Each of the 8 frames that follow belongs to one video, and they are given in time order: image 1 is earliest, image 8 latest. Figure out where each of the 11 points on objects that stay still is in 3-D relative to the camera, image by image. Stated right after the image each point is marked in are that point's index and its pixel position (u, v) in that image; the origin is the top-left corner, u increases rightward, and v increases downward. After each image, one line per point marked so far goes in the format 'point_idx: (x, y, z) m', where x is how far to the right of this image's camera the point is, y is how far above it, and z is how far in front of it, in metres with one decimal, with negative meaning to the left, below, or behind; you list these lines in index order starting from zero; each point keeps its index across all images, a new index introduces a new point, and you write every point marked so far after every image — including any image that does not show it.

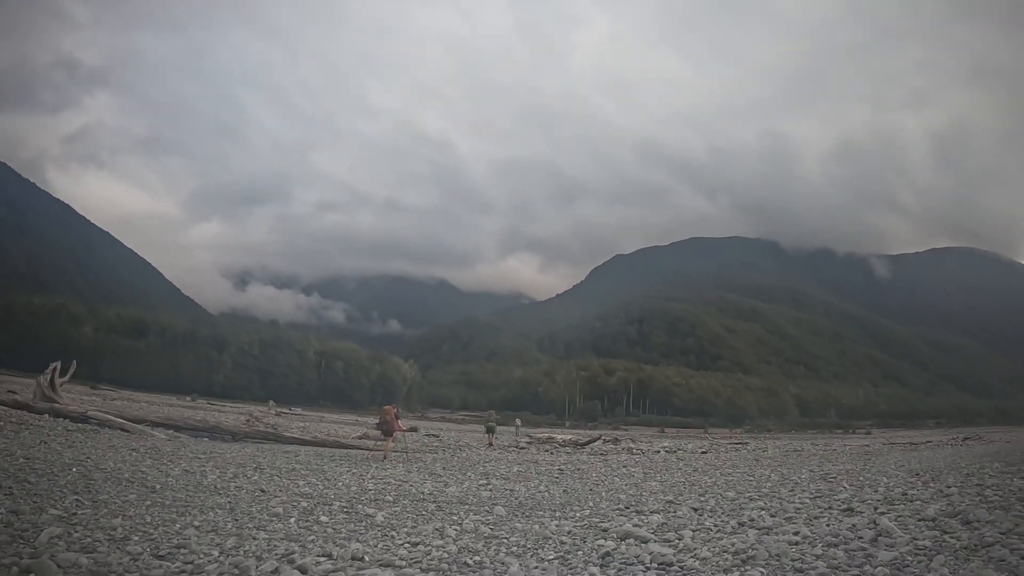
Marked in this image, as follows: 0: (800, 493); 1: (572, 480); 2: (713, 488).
0: (+6.8, -5.2, +14.7) m
1: (+1.6, -5.4, +17.3) m
2: (+5.3, -5.4, +16.1) m
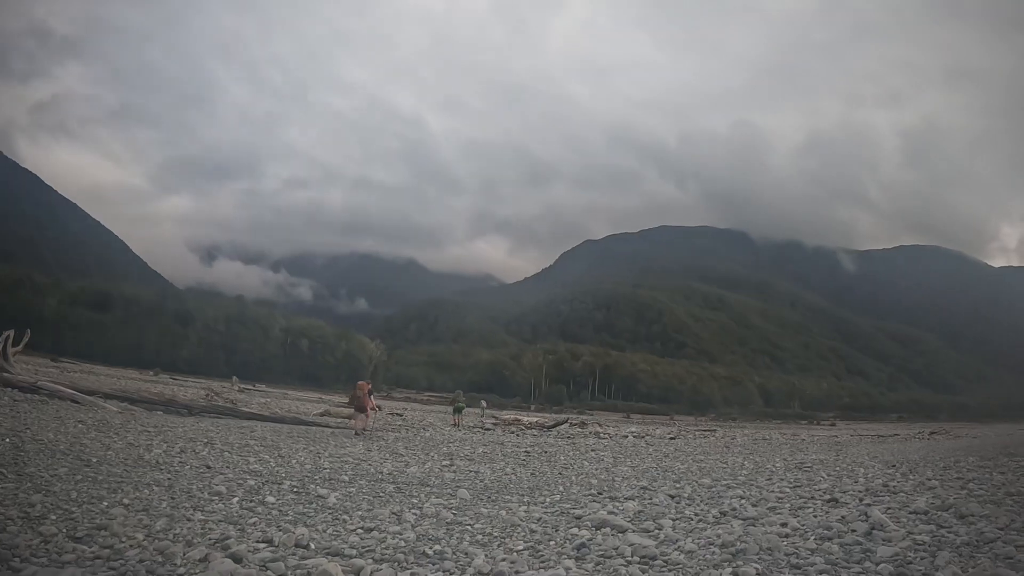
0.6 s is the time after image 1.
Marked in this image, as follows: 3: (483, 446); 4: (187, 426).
0: (+6.1, -4.7, +14.3) m
1: (+0.7, -4.7, +16.6) m
2: (+4.4, -4.8, +15.6) m
3: (-1.0, -5.1, +19.8) m
4: (-9.7, -4.1, +18.5) m
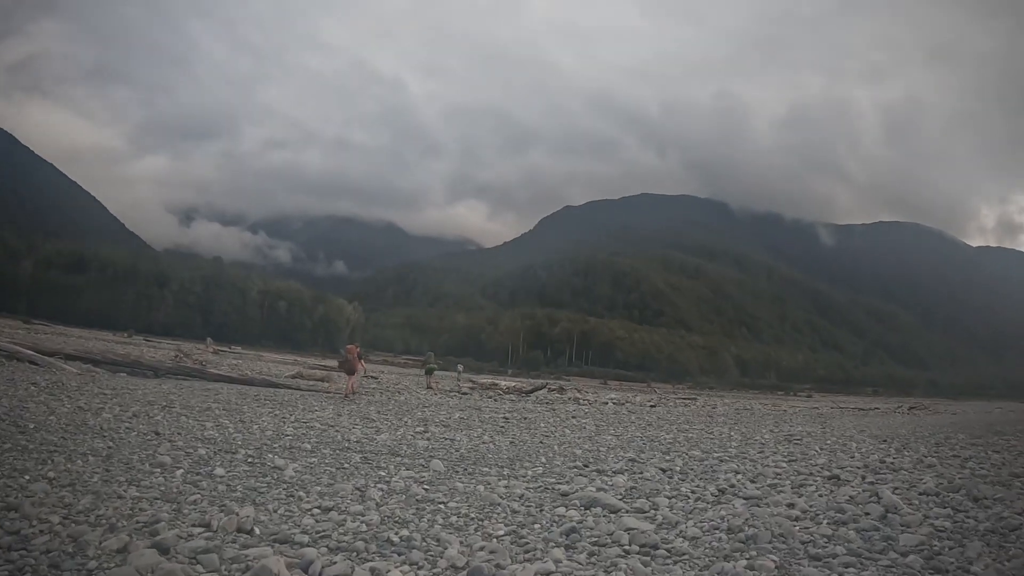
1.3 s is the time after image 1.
0: (+5.6, -3.9, +13.7) m
1: (+0.2, -3.7, +15.9) m
2: (+3.9, -3.9, +15.0) m
3: (-1.6, -3.8, +19.0) m
4: (-10.3, -2.8, +17.4) m
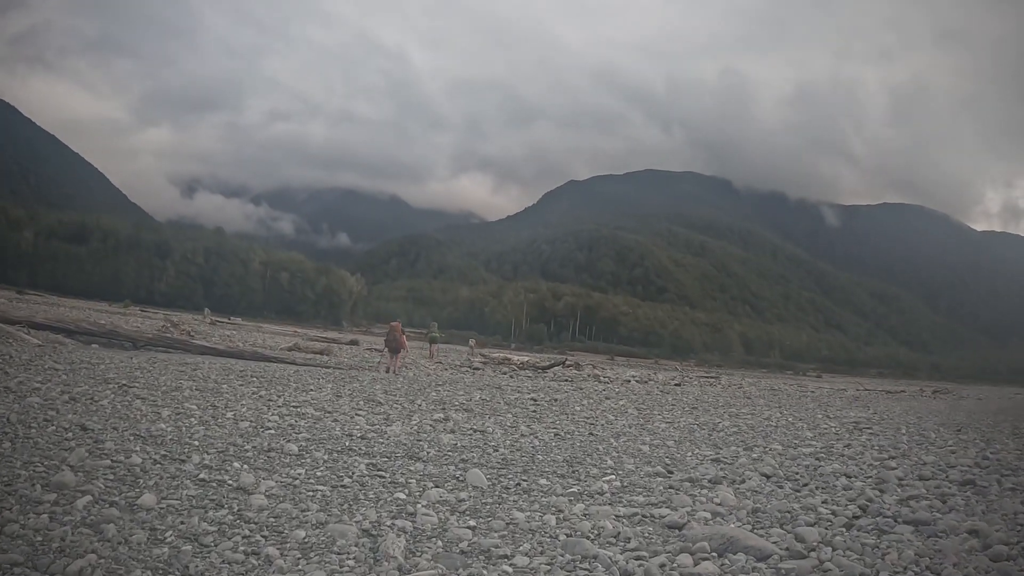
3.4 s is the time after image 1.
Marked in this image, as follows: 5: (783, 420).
0: (+6.4, -3.1, +10.9) m
1: (+1.0, -2.8, +13.1) m
2: (+4.7, -3.1, +12.2) m
3: (-0.8, -2.8, +16.2) m
4: (-9.5, -1.7, +14.7) m
5: (+8.2, -3.8, +18.6) m
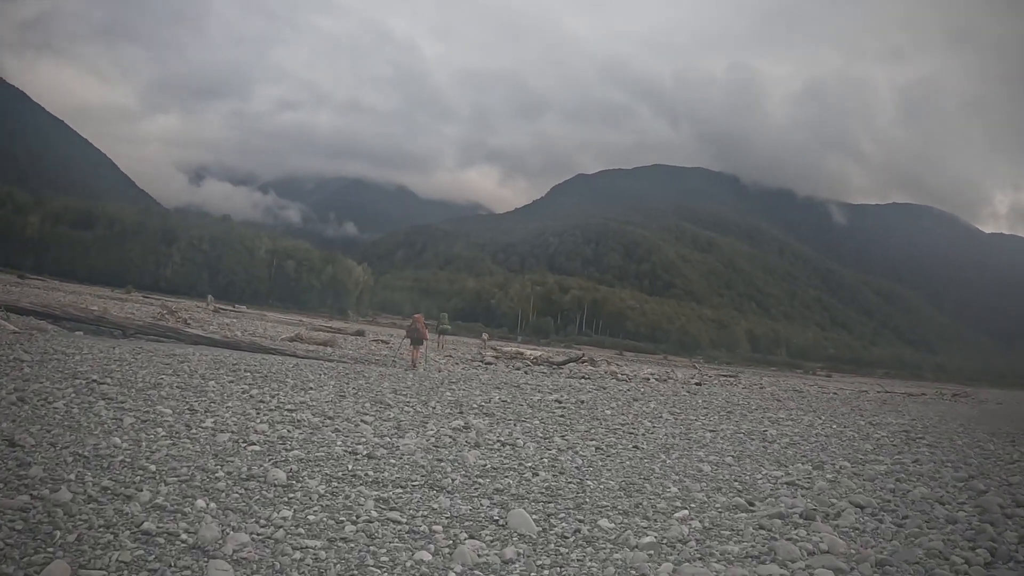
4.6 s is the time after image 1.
0: (+6.9, -3.0, +9.3) m
1: (+1.5, -2.6, +11.6) m
2: (+5.2, -2.9, +10.6) m
3: (-0.3, -2.5, +14.7) m
4: (-9.0, -1.3, +13.1) m
5: (+8.7, -3.7, +17.0) m
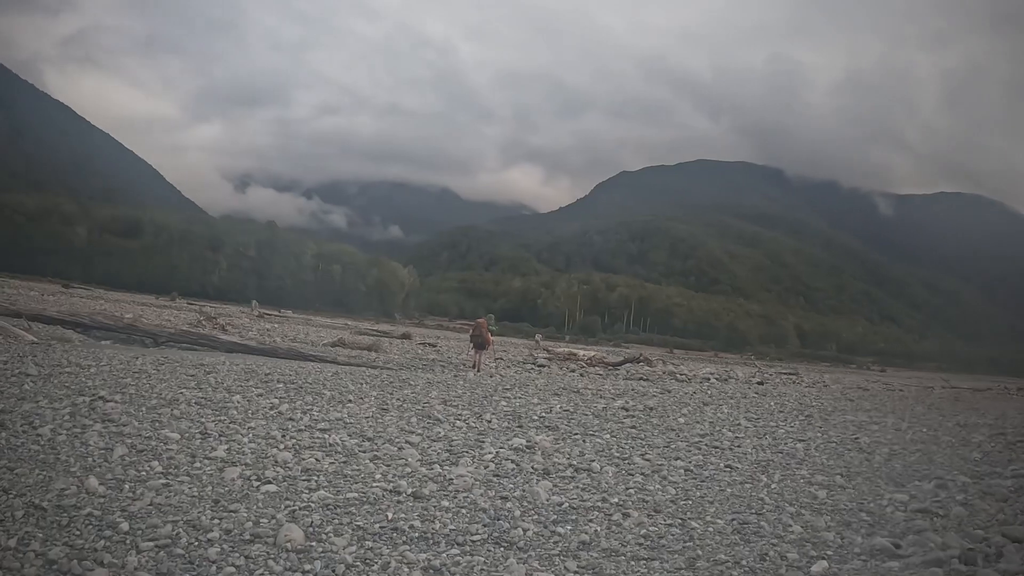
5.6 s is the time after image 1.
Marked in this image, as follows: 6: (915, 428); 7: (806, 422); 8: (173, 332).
0: (+7.8, -2.8, +7.3) m
1: (+2.5, -2.4, +10.0) m
2: (+6.2, -2.7, +8.8) m
3: (+1.0, -2.4, +13.2) m
4: (-7.8, -1.4, +12.3) m
5: (+10.2, -3.4, +14.9) m
6: (+10.9, -3.6, +16.1) m
7: (+7.3, -3.2, +15.0) m
8: (-9.6, -1.3, +17.6) m
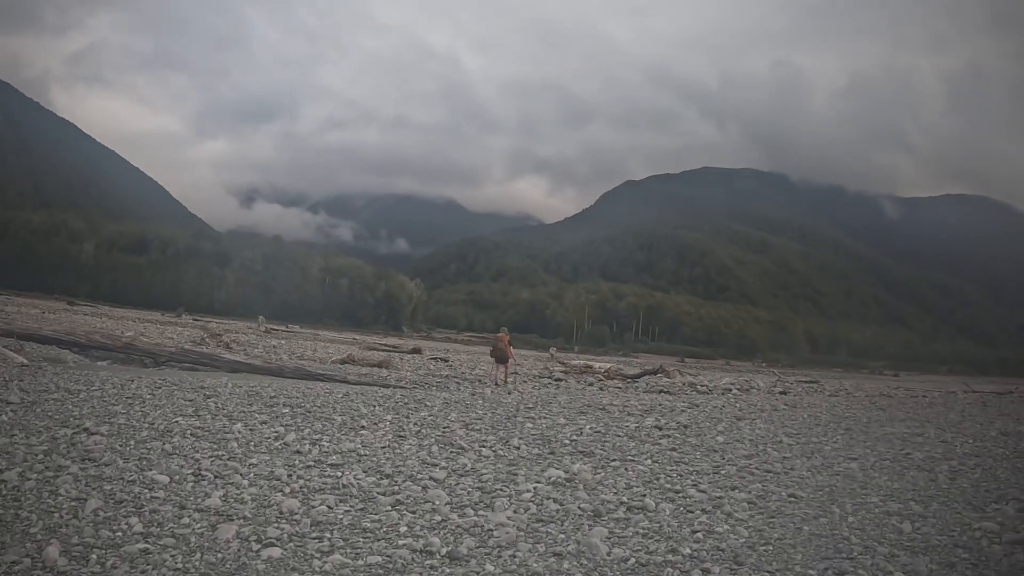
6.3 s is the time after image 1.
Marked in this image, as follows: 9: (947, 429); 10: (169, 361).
0: (+8.2, -2.8, +6.3) m
1: (+3.0, -2.5, +9.0) m
2: (+6.6, -2.7, +7.8) m
3: (+1.5, -2.6, +12.2) m
4: (-7.3, -1.8, +11.5) m
5: (+10.7, -3.4, +13.8) m
6: (+11.5, -3.7, +15.0) m
7: (+7.8, -3.3, +13.9) m
8: (-9.1, -1.7, +16.8) m
9: (+12.3, -3.9, +17.0) m
10: (-8.9, -1.9, +16.1) m
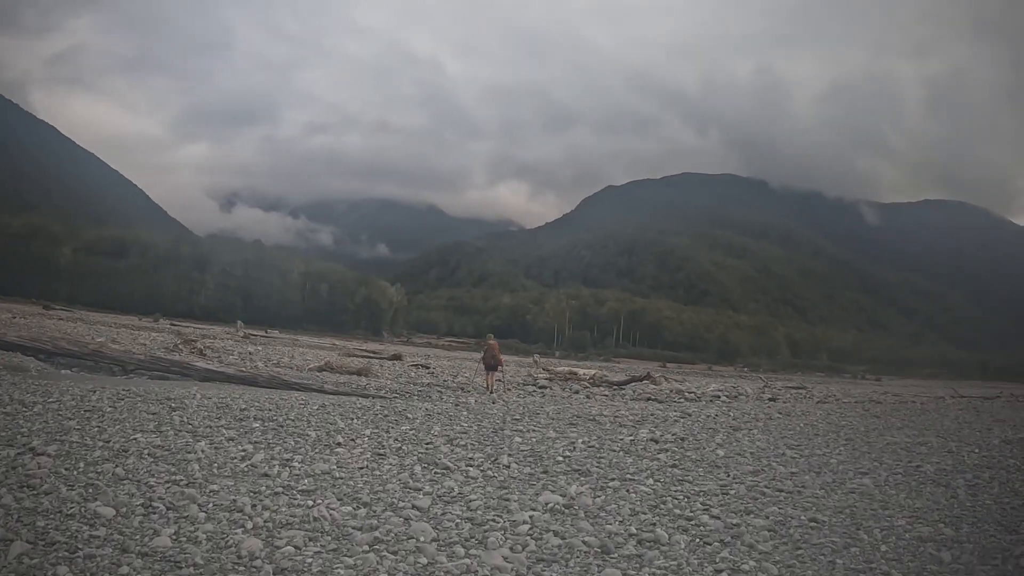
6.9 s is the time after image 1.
0: (+8.1, -2.8, +5.8) m
1: (+2.9, -2.6, +8.4) m
2: (+6.5, -2.8, +7.3) m
3: (+1.3, -2.7, +11.6) m
4: (-7.5, -1.8, +10.5) m
5: (+10.4, -3.6, +13.4) m
6: (+11.1, -3.8, +14.7) m
7: (+7.5, -3.4, +13.4) m
8: (-9.5, -1.8, +15.8) m
9: (+11.9, -4.1, +16.7) m
10: (-9.2, -2.0, +15.1) m
